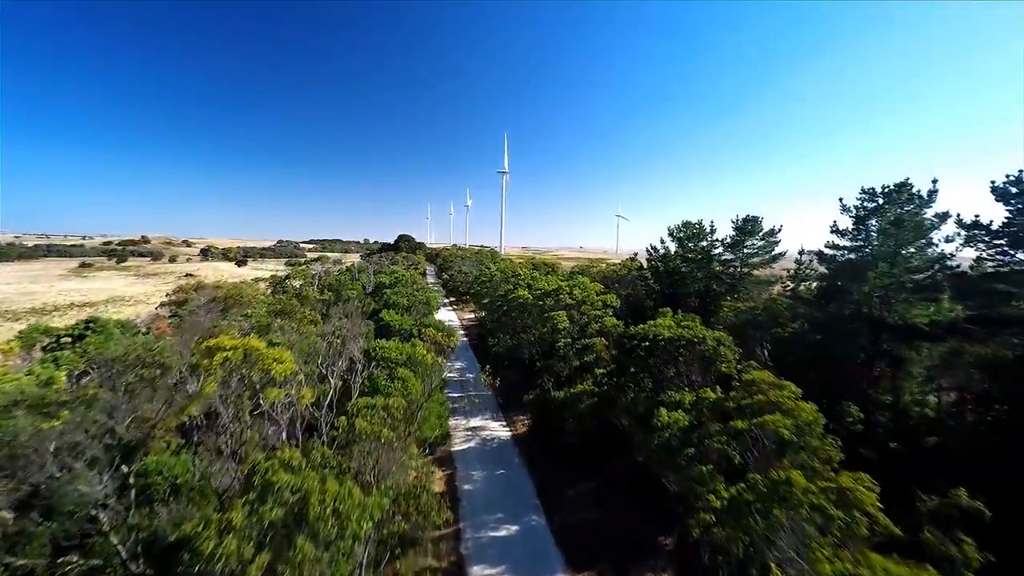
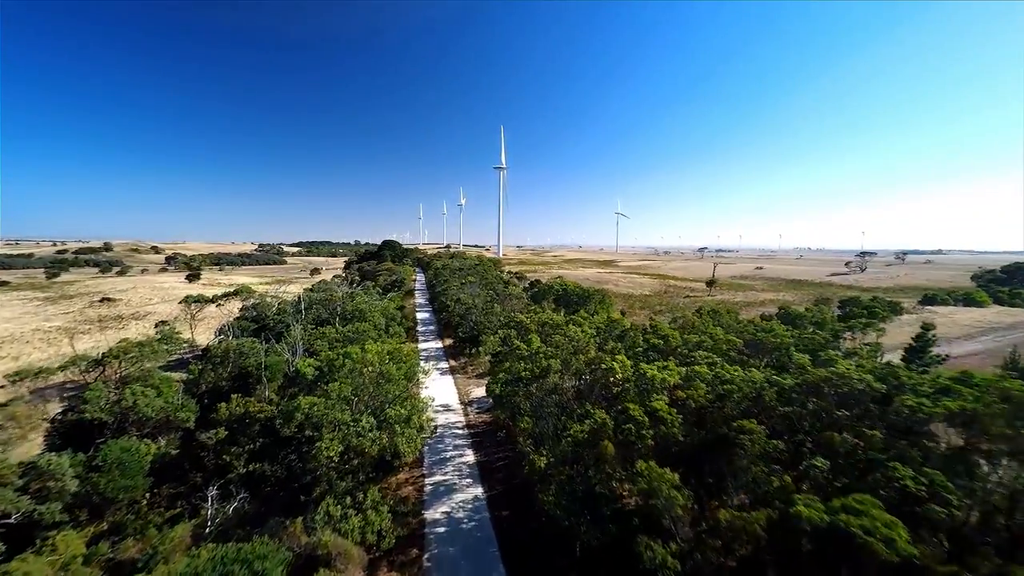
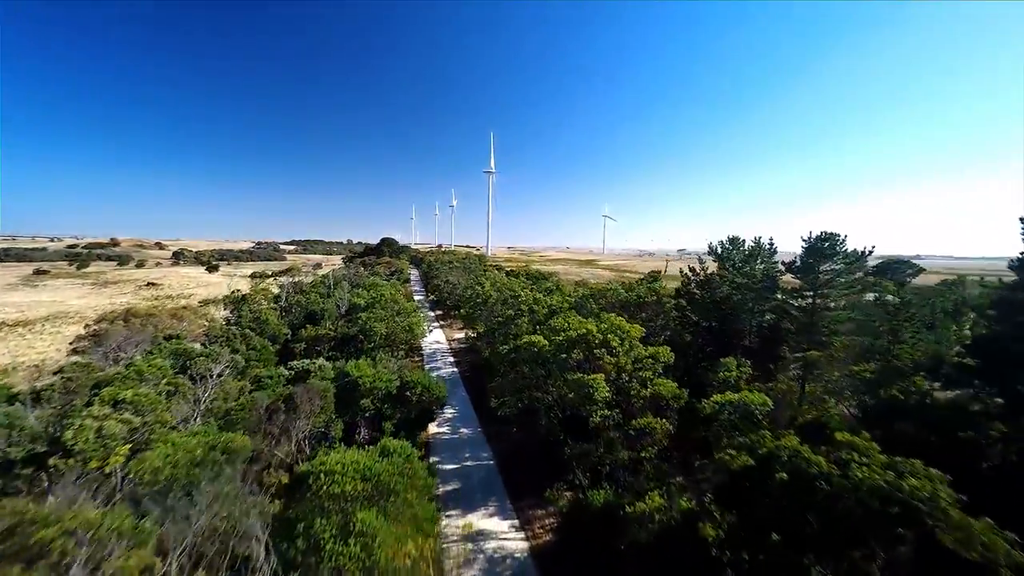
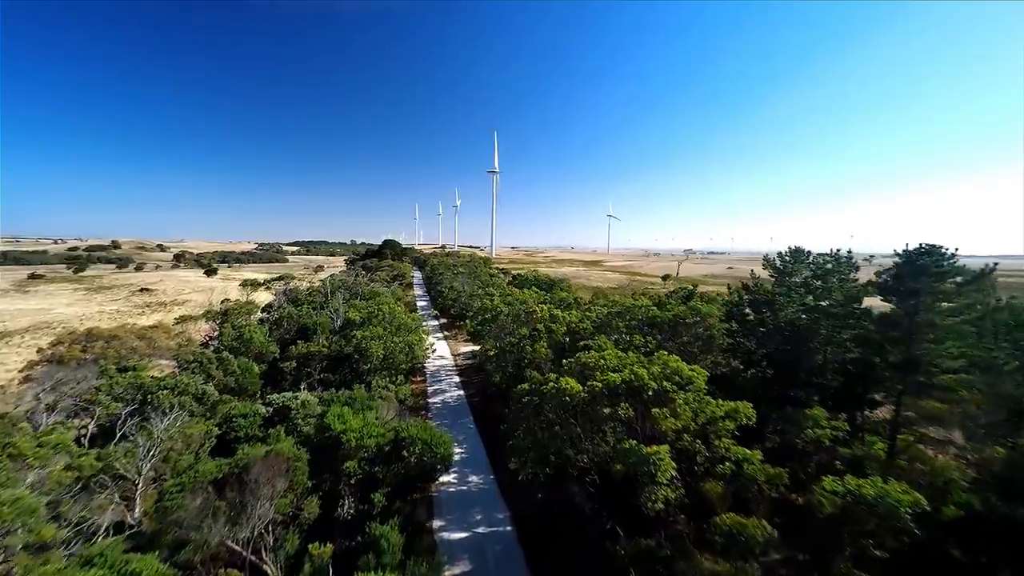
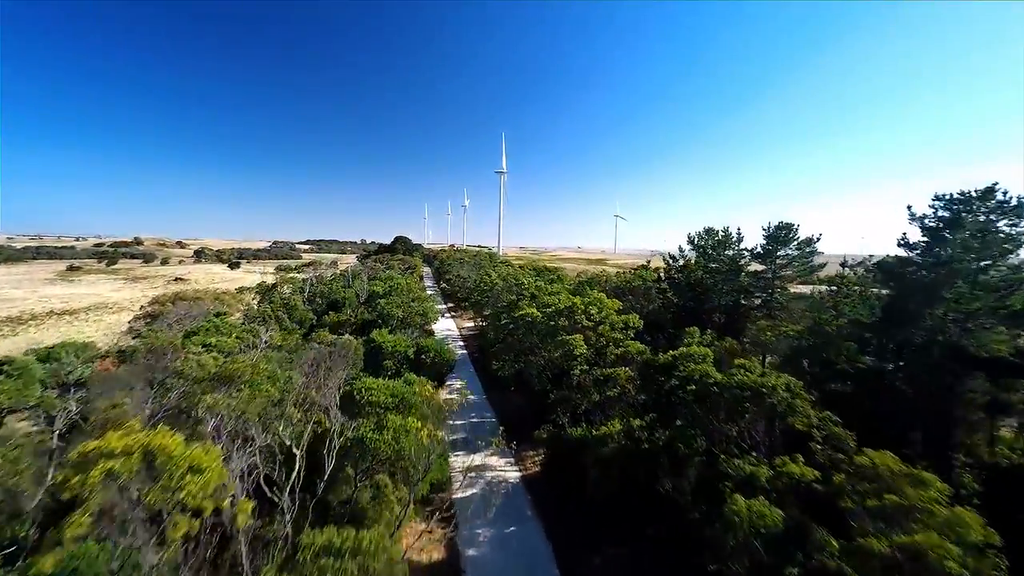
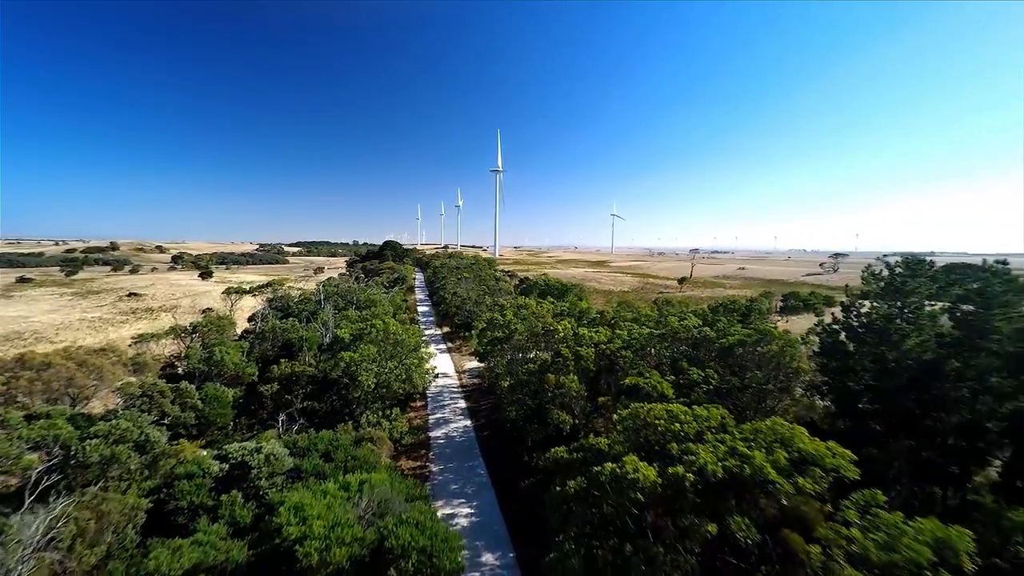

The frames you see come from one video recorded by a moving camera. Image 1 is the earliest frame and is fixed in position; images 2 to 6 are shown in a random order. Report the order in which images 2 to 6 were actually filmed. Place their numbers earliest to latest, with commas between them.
5, 3, 4, 6, 2
